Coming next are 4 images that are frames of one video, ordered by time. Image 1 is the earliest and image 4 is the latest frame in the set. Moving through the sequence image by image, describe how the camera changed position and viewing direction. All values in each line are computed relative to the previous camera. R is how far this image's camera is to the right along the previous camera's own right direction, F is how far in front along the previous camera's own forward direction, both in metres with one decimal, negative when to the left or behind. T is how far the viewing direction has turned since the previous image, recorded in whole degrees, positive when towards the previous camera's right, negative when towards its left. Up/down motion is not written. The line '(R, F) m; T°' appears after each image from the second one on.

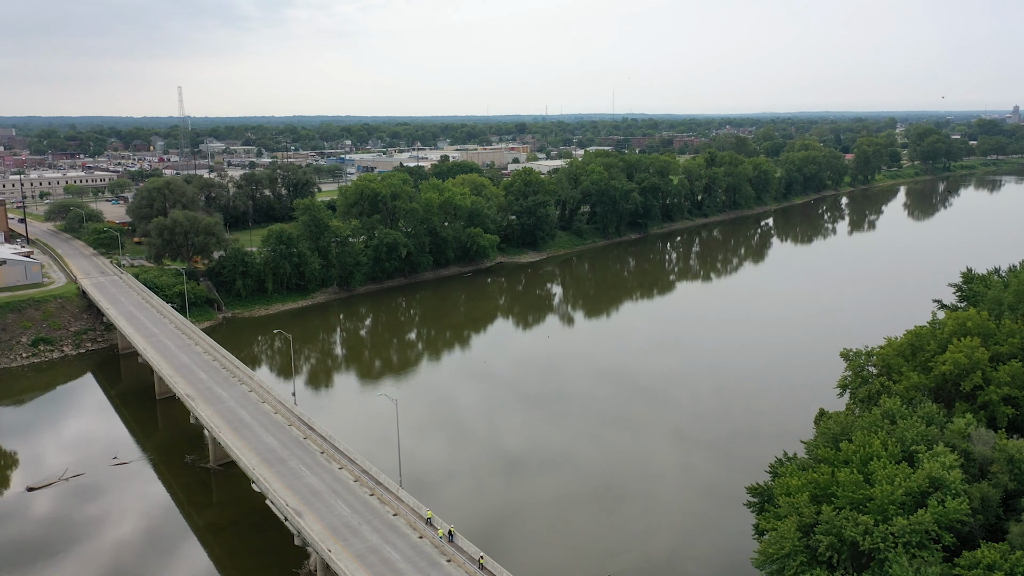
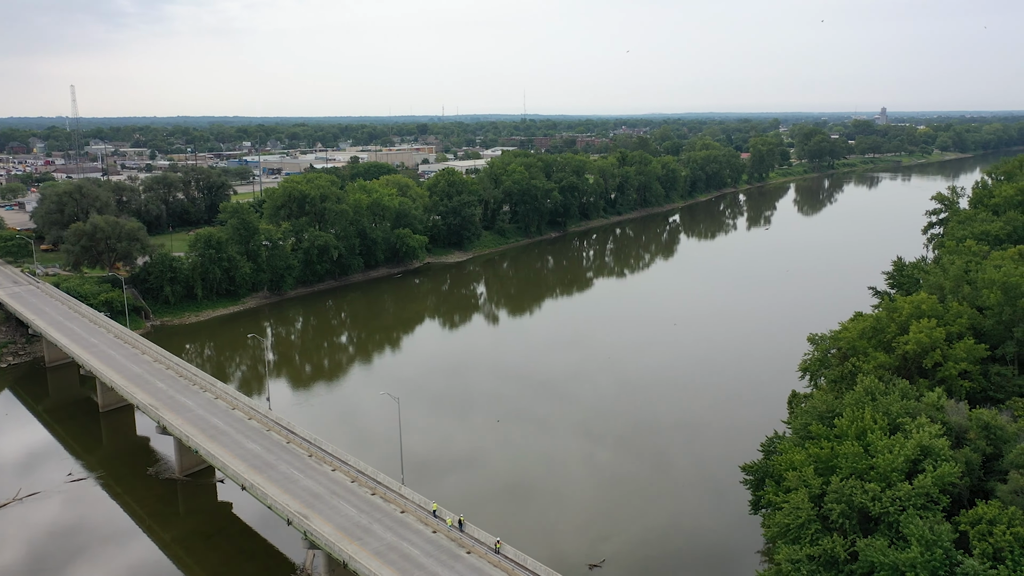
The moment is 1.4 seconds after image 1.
(-2.4, -0.1) m; +7°
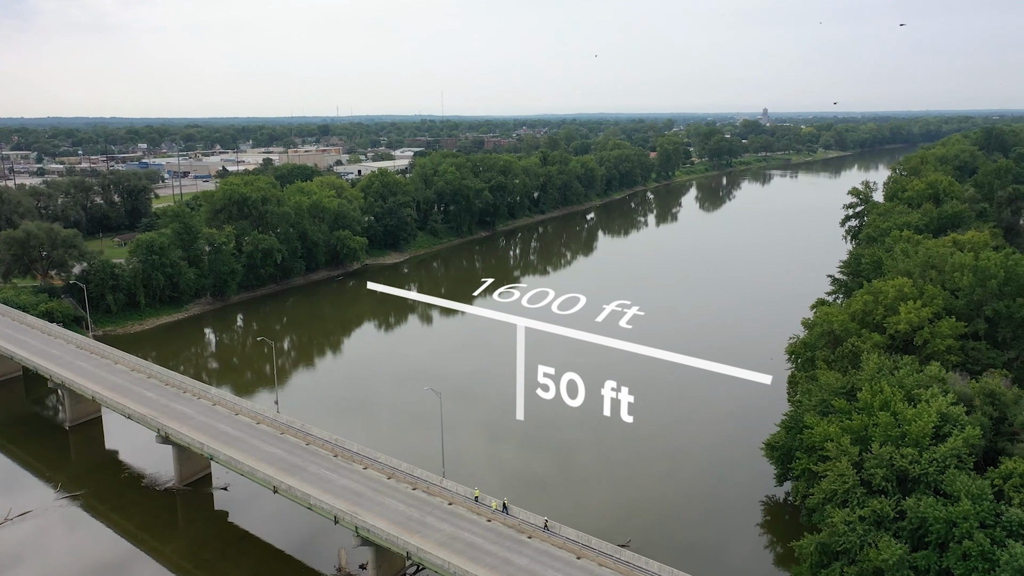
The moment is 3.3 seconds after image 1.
(-3.2, -0.3) m; +6°
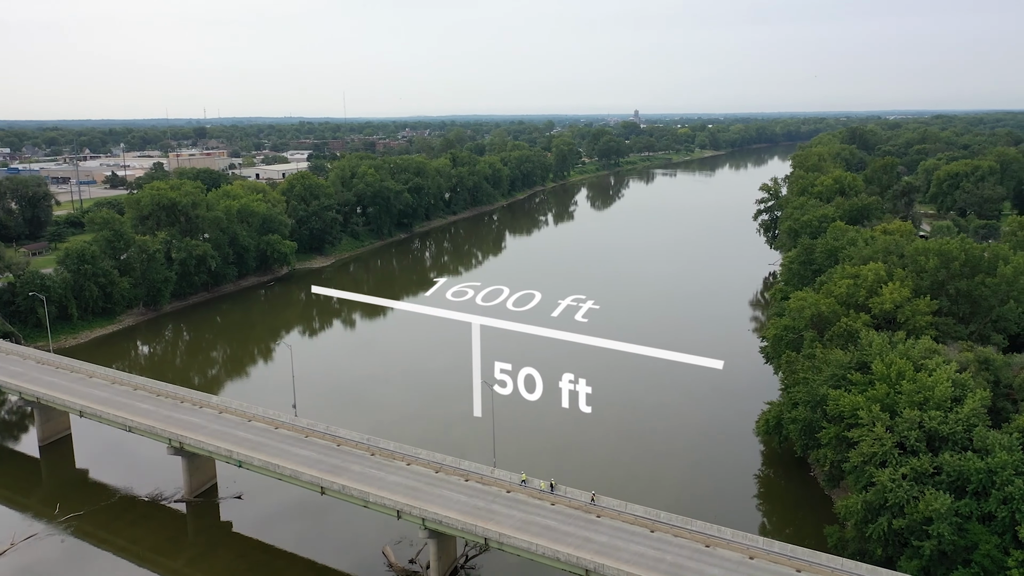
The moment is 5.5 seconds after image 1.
(-3.9, -0.4) m; +7°
